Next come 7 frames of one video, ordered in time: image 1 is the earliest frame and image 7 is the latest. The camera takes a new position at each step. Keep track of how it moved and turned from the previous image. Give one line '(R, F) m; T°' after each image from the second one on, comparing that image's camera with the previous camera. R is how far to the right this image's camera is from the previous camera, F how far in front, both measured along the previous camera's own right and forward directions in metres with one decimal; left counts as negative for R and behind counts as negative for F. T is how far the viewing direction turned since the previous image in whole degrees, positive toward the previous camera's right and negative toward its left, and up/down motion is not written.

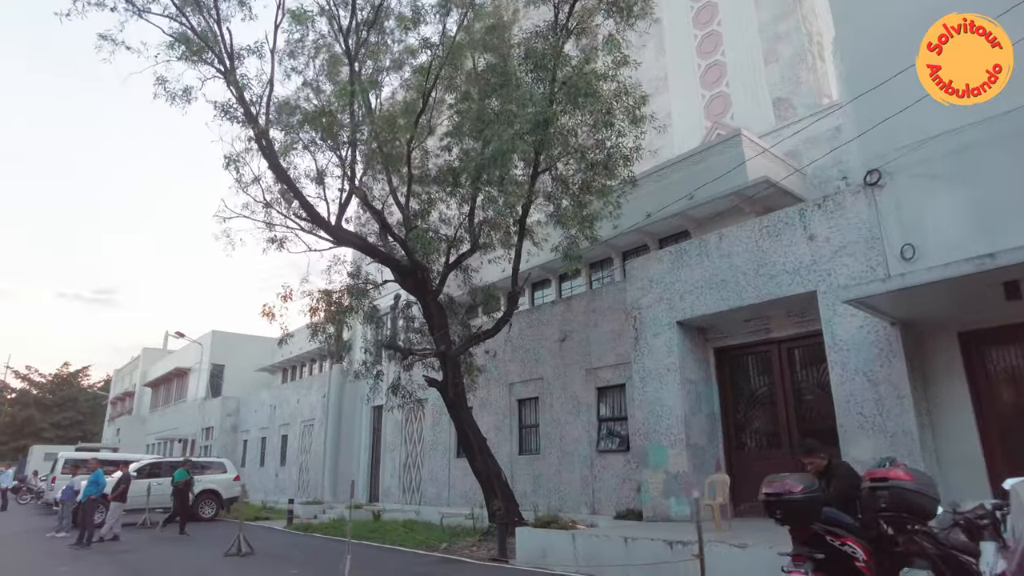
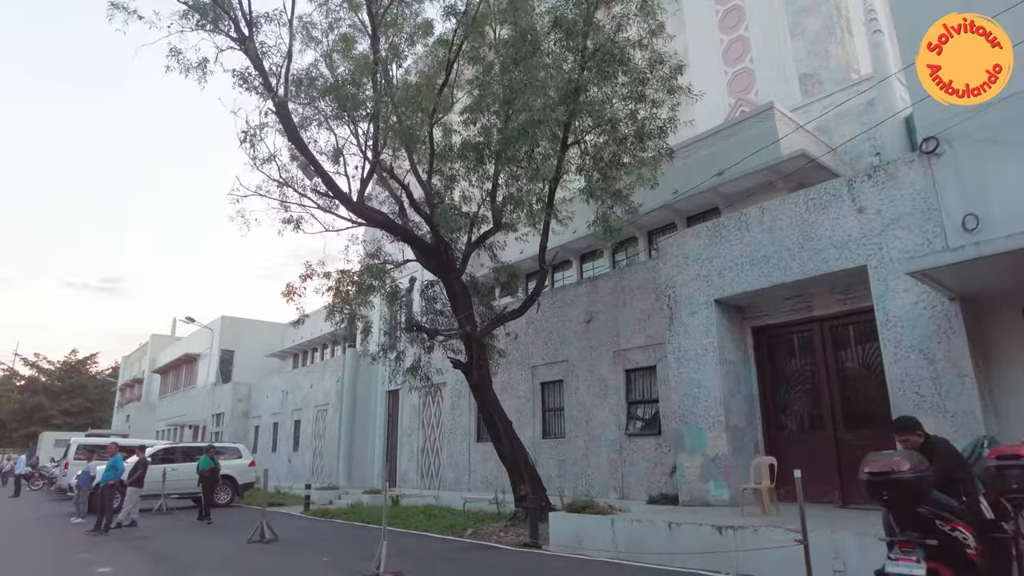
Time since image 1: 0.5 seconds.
(-0.5, +0.5) m; 0°
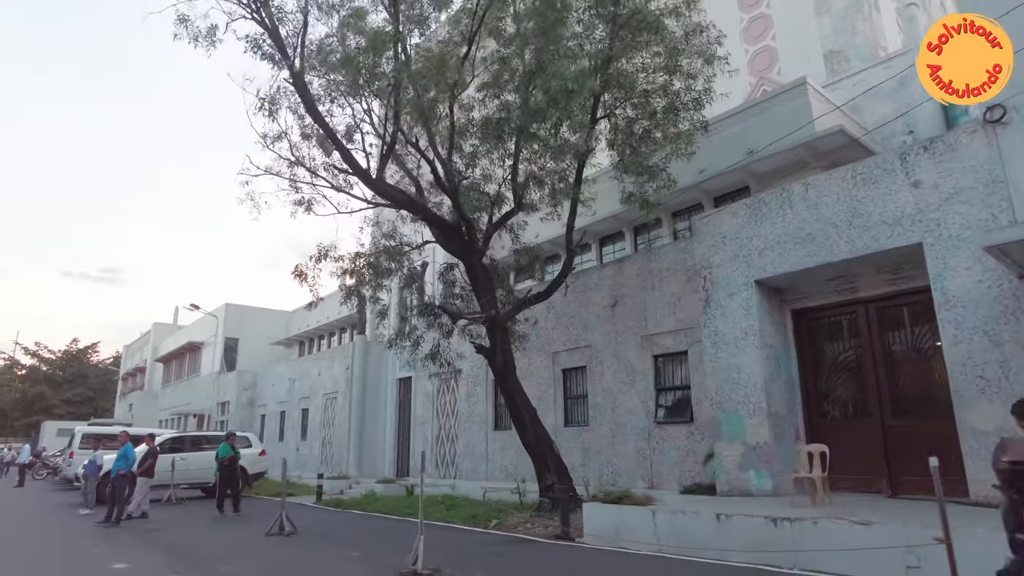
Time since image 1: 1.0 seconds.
(-0.5, +0.6) m; 0°
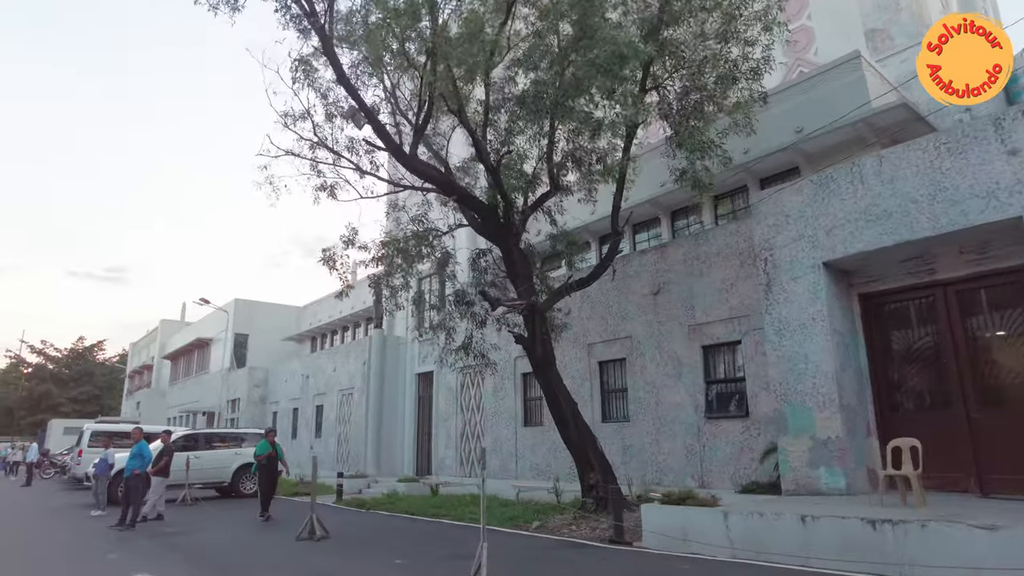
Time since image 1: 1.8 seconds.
(-0.7, +0.9) m; 0°
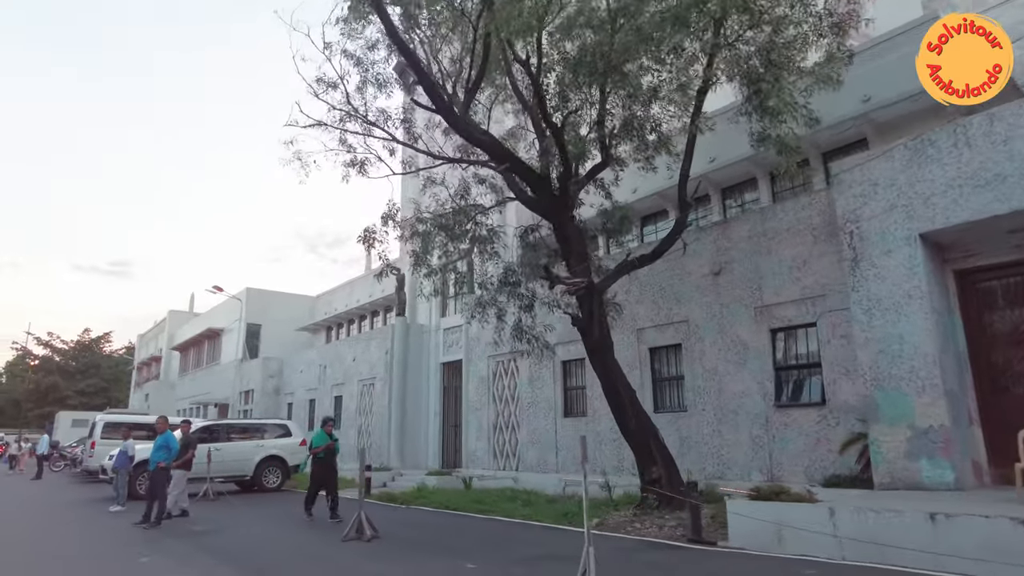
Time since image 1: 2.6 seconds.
(-0.9, +1.0) m; 0°
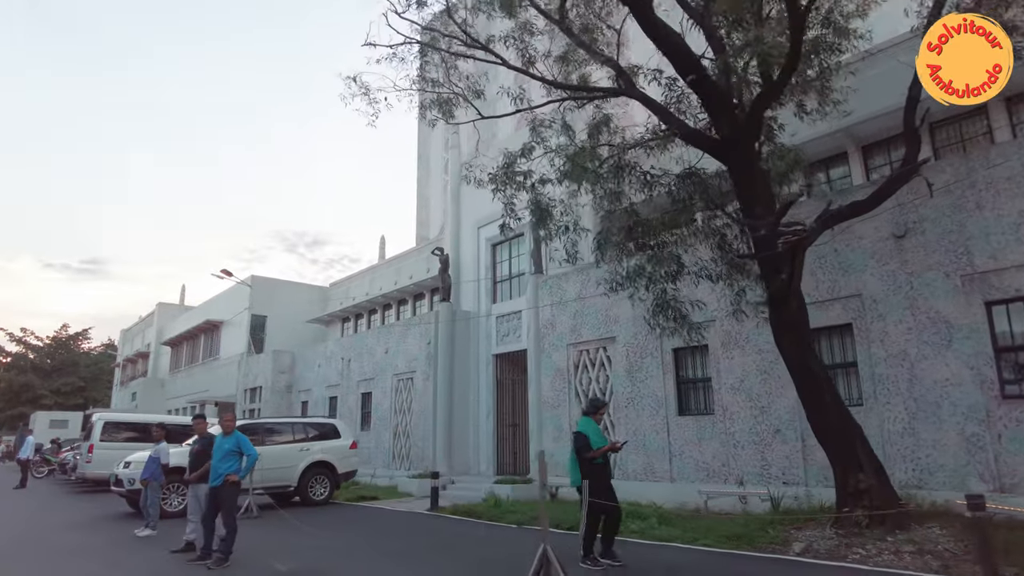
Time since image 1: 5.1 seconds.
(-2.5, +2.7) m; +2°
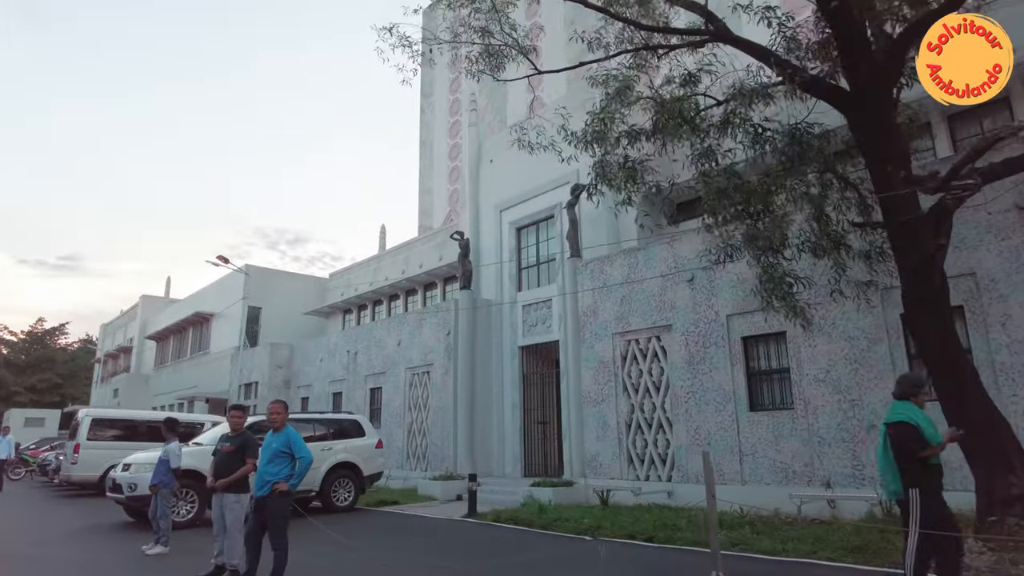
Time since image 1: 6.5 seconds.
(-1.3, +1.5) m; +2°
